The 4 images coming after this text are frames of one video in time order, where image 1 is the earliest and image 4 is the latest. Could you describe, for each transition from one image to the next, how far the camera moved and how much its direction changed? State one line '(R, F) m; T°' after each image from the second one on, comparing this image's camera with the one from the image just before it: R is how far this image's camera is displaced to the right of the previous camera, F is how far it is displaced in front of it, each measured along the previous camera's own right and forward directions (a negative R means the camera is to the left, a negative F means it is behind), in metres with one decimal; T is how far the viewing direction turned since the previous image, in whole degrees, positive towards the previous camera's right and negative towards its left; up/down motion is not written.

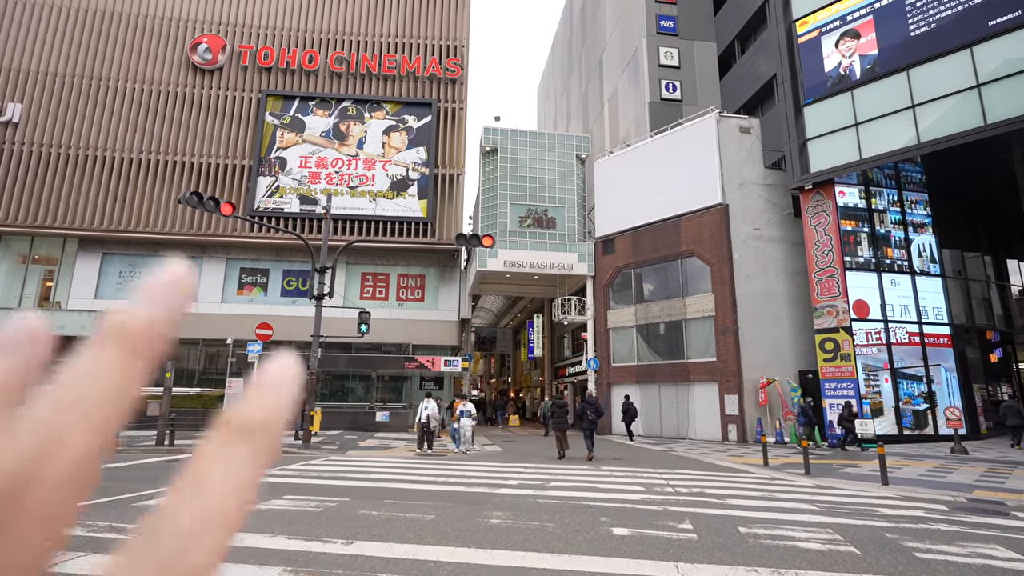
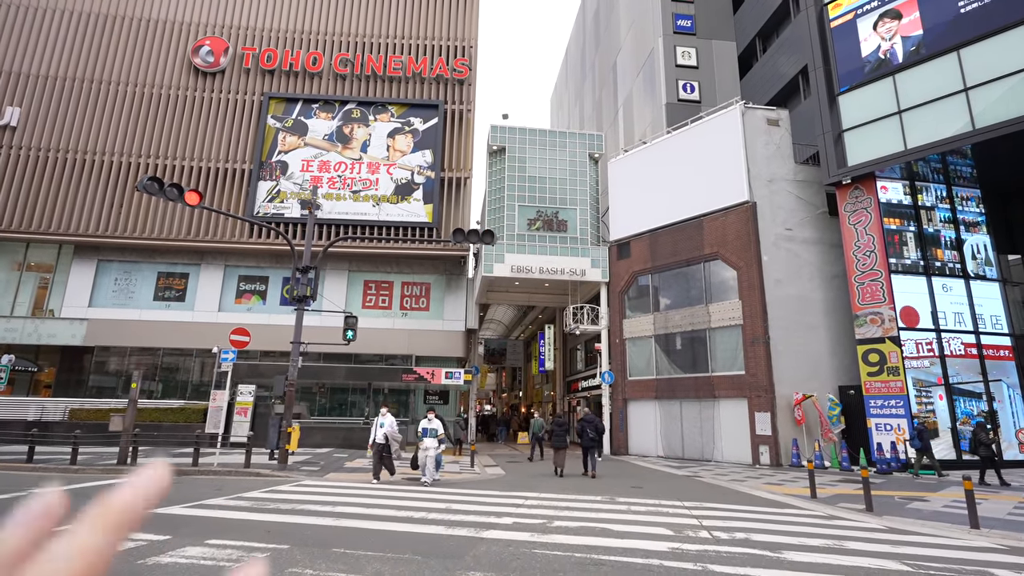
(+0.3, +1.9) m; -2°
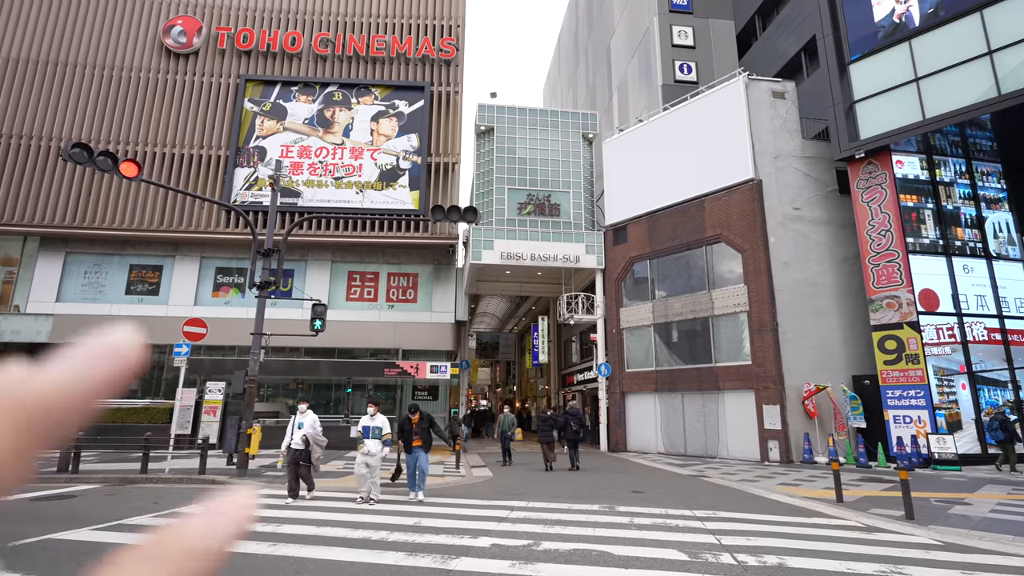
(+0.2, +1.5) m; 0°
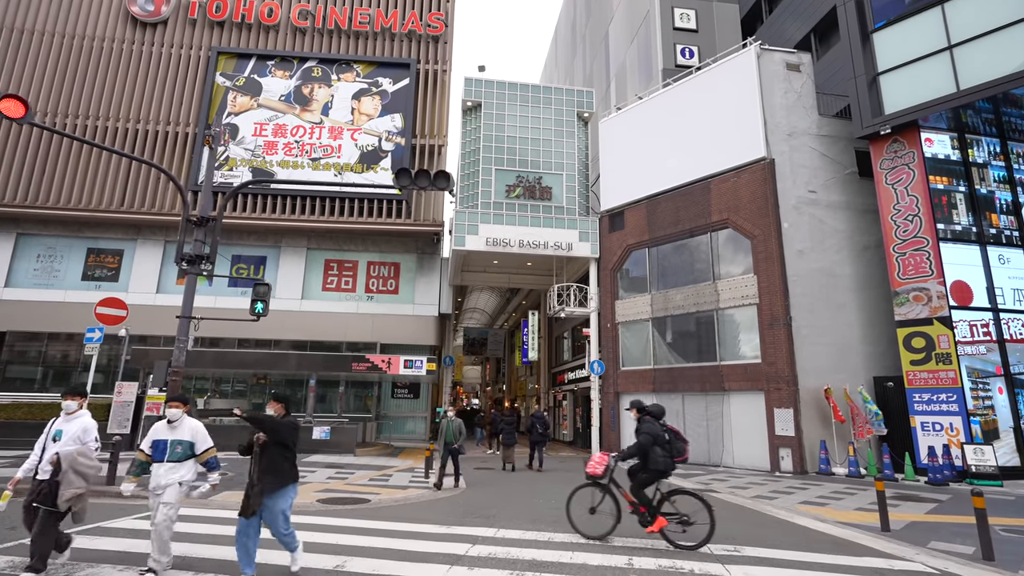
(+0.3, +2.0) m; +1°
